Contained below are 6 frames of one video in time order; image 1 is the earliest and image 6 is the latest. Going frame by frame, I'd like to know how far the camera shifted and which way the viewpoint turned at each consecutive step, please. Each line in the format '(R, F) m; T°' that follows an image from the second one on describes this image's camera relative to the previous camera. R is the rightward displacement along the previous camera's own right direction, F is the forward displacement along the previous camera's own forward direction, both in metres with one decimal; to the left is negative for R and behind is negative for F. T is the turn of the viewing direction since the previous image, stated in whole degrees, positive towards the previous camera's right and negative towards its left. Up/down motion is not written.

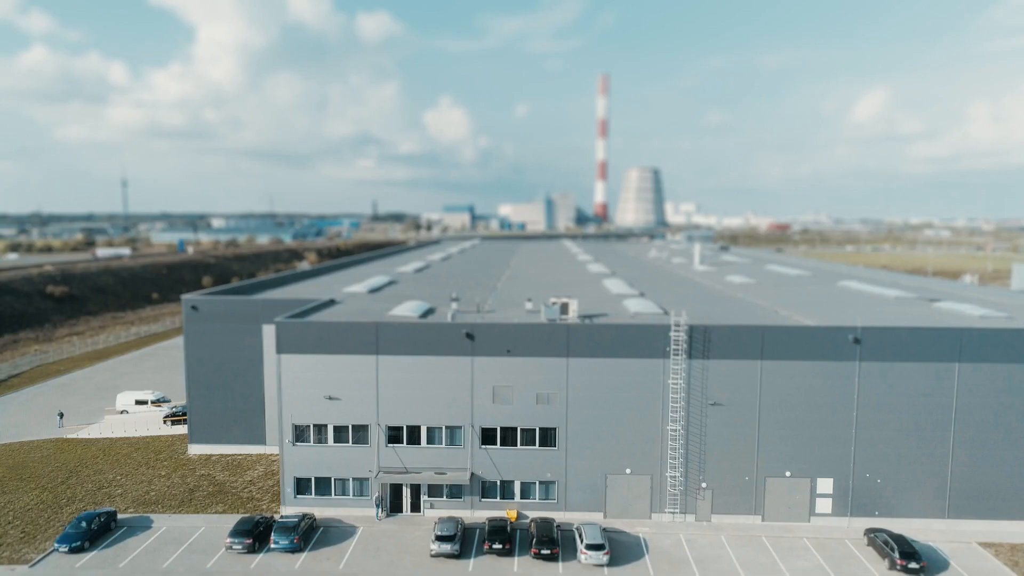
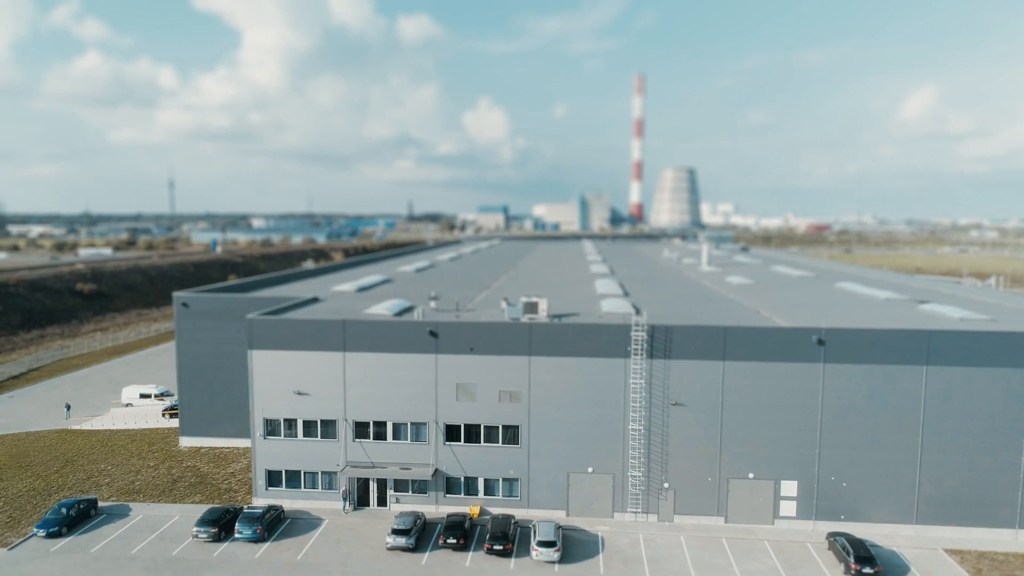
(+2.7, -0.2) m; -3°
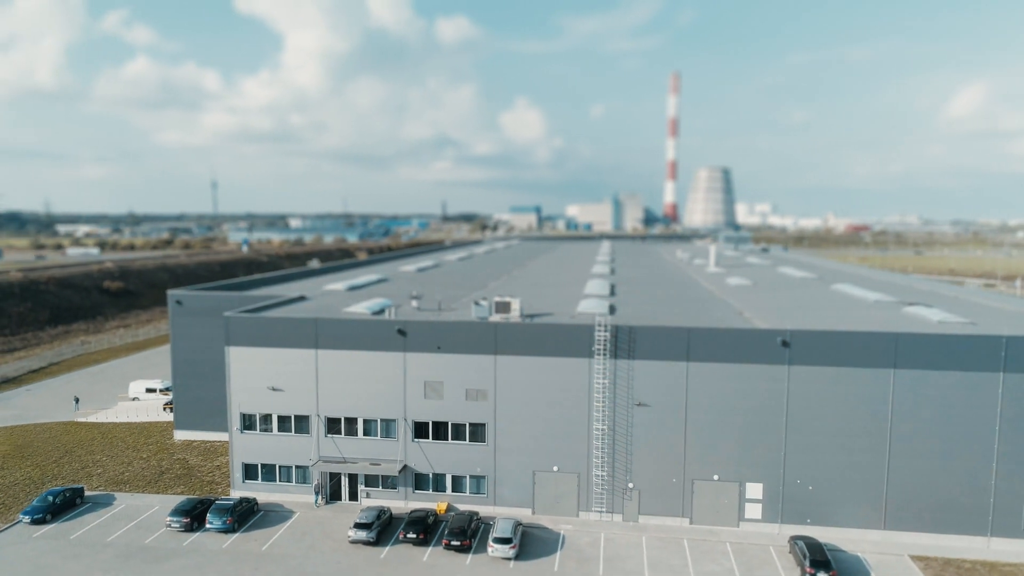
(+2.5, -0.2) m; -3°
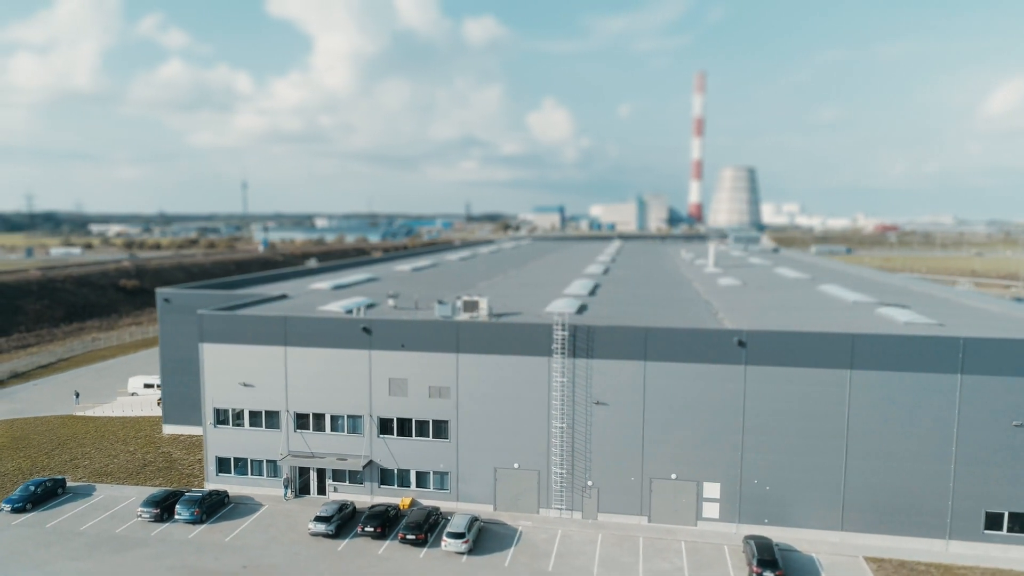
(+2.4, -0.3) m; -2°
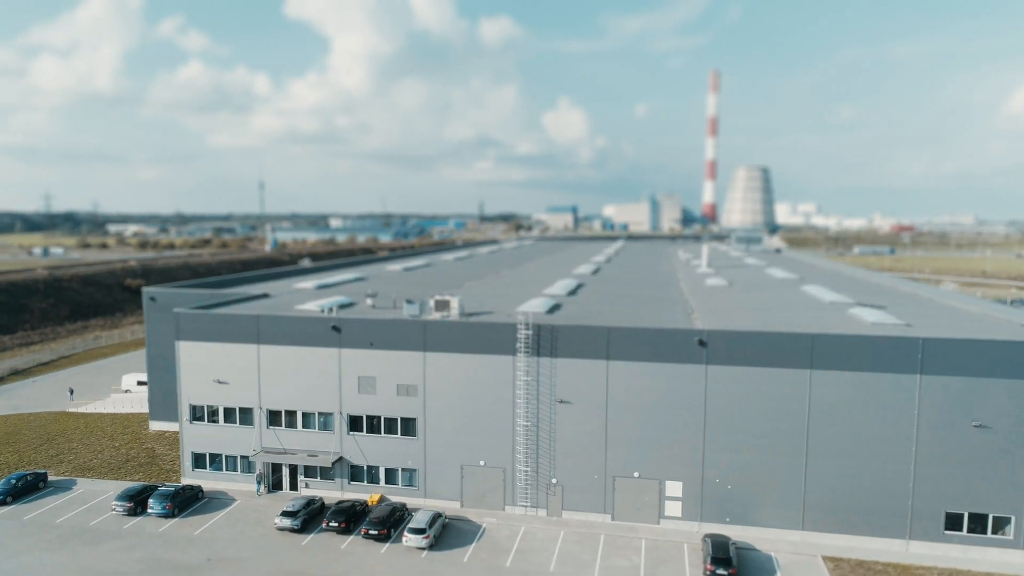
(+1.8, -0.3) m; -1°
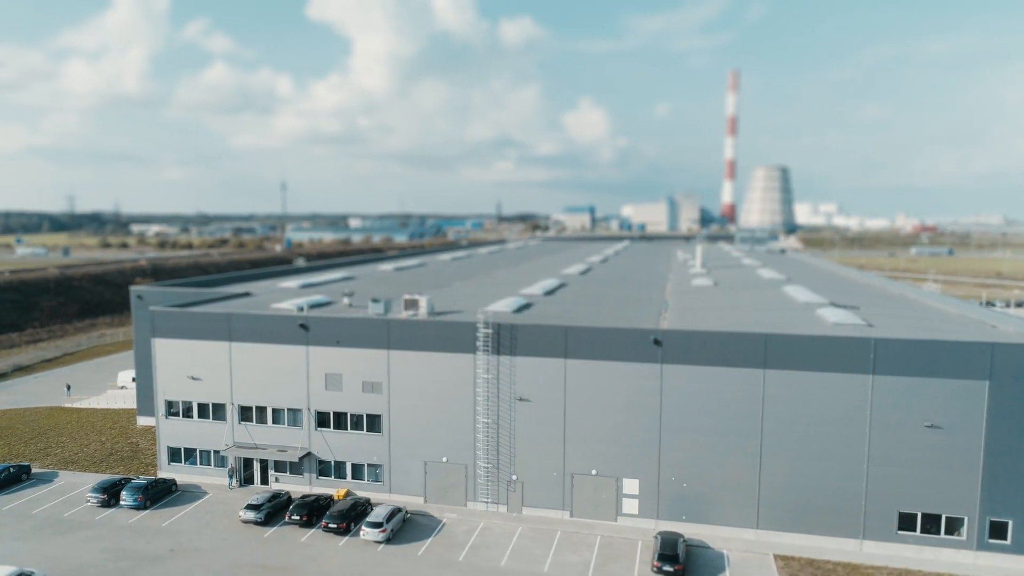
(+2.2, -0.4) m; -1°
